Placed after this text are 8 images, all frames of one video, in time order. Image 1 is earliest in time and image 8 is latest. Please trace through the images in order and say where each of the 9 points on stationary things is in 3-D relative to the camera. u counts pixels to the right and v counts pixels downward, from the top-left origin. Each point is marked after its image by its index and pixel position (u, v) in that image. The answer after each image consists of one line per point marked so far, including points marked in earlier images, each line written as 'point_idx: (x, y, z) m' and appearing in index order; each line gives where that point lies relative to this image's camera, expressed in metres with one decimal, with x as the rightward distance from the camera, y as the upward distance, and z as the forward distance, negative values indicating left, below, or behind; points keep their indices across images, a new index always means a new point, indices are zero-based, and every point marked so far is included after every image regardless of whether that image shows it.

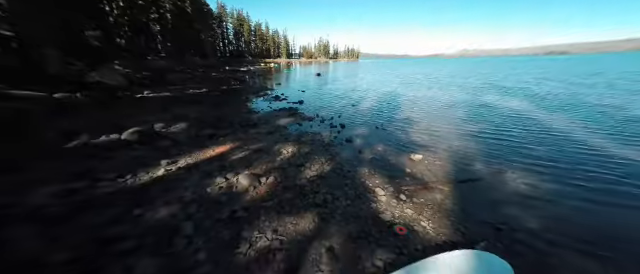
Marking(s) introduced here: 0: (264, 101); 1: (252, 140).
0: (-4.8, +2.9, +18.0) m
1: (-3.2, -0.2, +9.9) m
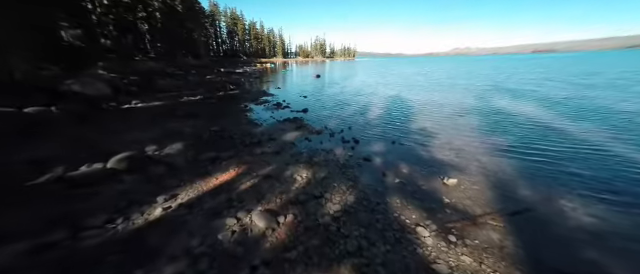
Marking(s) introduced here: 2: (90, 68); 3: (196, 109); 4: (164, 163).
0: (-4.5, +2.0, +16.8) m
1: (-2.5, -1.1, +8.8) m
2: (-19.1, +5.8, +18.1) m
3: (-9.1, +1.8, +15.7) m
4: (-6.0, -1.0, +8.4) m
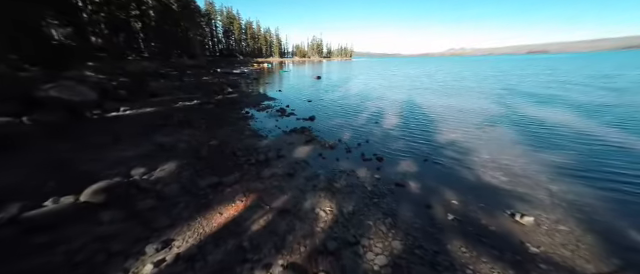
0: (-3.8, +1.3, +15.3) m
1: (-1.6, -1.8, +7.2) m
2: (-18.4, +5.1, +16.3) m
3: (-8.3, +1.1, +14.0) m
4: (-5.2, -1.7, +6.8) m
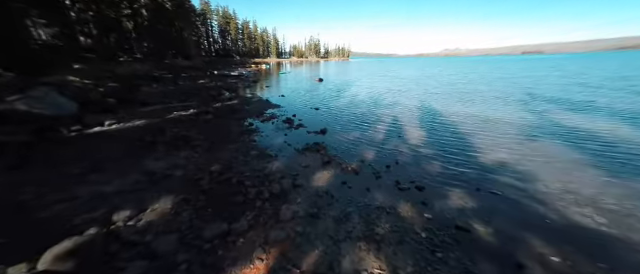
0: (-2.9, +0.4, +13.6) m
1: (-0.6, -2.7, +5.6) m
2: (-17.5, +4.1, +14.3) m
3: (-7.4, +0.2, +12.2) m
4: (-4.1, -2.6, +5.0) m
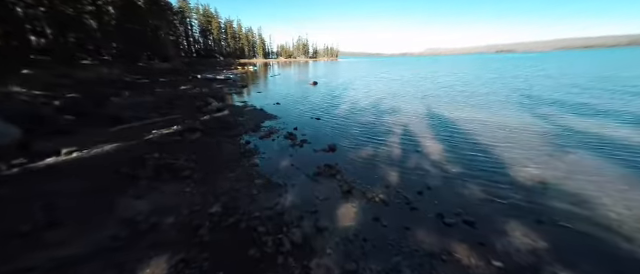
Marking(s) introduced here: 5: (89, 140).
0: (-2.4, -0.6, +11.9) m
1: (+0.5, -3.7, +4.1) m
2: (-17.1, +2.7, +11.7) m
3: (-6.8, -0.9, +10.3) m
4: (-3.0, -3.7, +3.3) m
5: (-11.8, 0.0, +11.2) m
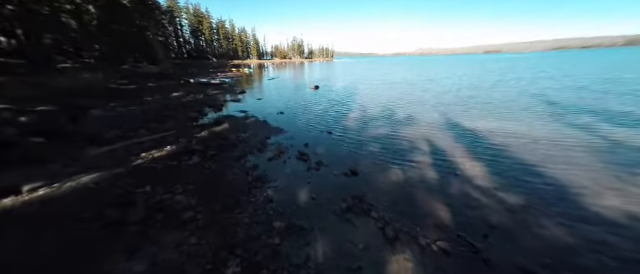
0: (-1.3, -1.7, +10.1) m
1: (+1.8, -4.7, +2.4) m
2: (-16.1, +1.4, +9.4) m
3: (-5.7, -2.1, +8.3) m
4: (-1.6, -4.8, +1.5) m
5: (-10.7, -1.2, +9.1) m
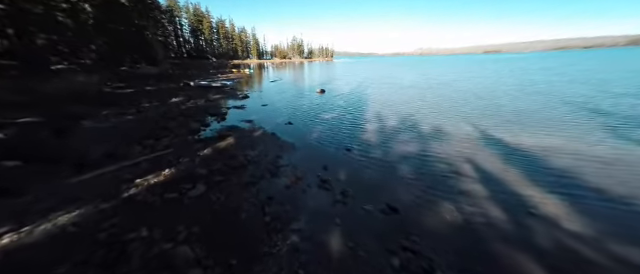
0: (-0.1, -2.7, +8.3) m
1: (+3.1, -5.7, +0.6) m
2: (-14.9, +0.4, +7.6) m
3: (-4.5, -3.1, +6.5) m
4: (-0.4, -5.8, -0.3) m
5: (-9.5, -2.2, +7.2) m
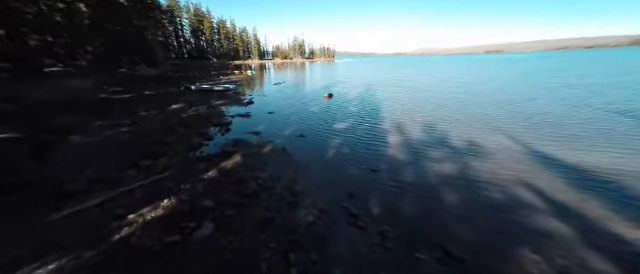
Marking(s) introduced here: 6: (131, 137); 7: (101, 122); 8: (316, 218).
0: (+1.1, -3.8, +6.5) m
1: (+4.2, -6.8, -1.2) m
2: (-13.7, -0.7, +5.8) m
3: (-3.3, -4.2, +4.8) m
4: (+0.8, -6.9, -2.1) m
5: (-8.3, -3.3, +5.5) m
6: (-13.0, +0.3, +14.7) m
7: (-16.9, +1.4, +16.6) m
8: (-0.2, -2.9, +8.6) m
